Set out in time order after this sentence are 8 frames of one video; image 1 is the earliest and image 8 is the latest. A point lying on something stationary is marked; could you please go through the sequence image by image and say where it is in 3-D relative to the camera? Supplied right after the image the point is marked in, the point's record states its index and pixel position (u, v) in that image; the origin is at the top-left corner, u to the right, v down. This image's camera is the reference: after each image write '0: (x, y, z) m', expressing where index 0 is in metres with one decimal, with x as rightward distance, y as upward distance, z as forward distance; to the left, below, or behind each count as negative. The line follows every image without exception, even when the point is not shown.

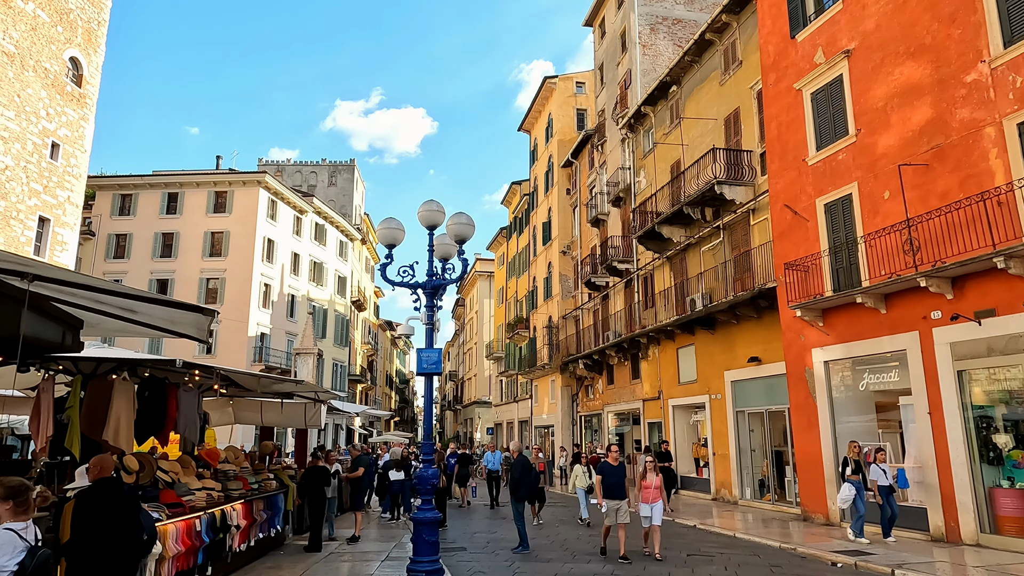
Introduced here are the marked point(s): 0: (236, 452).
0: (-4.1, -2.4, +9.8) m
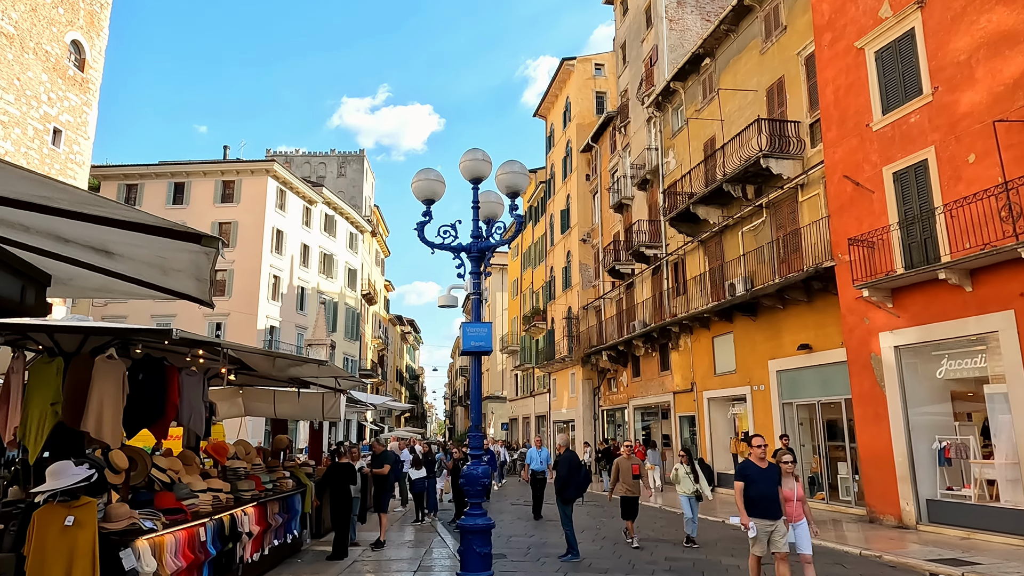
0: (-3.5, -2.1, +8.6) m
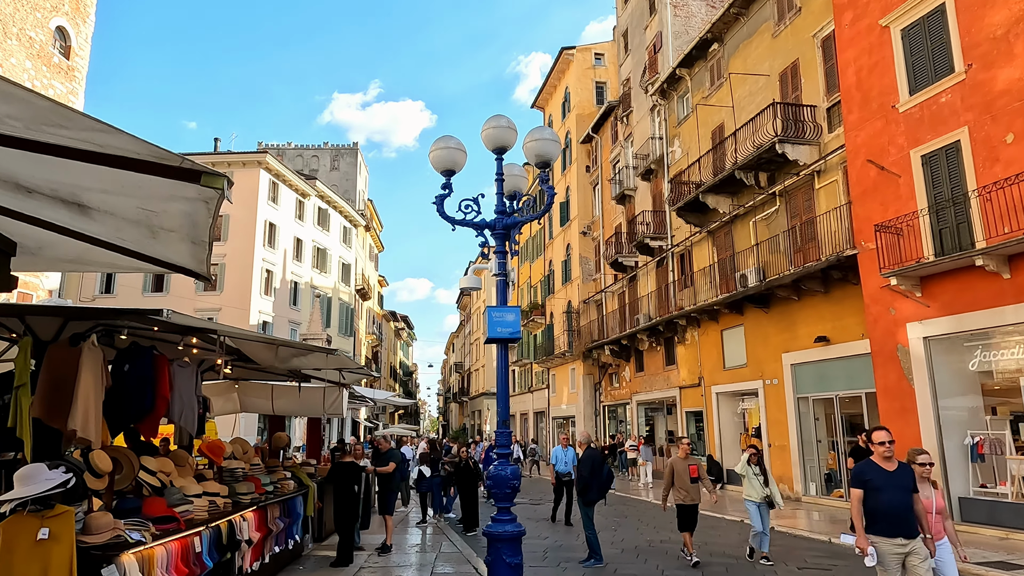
0: (-3.2, -1.9, +7.9) m
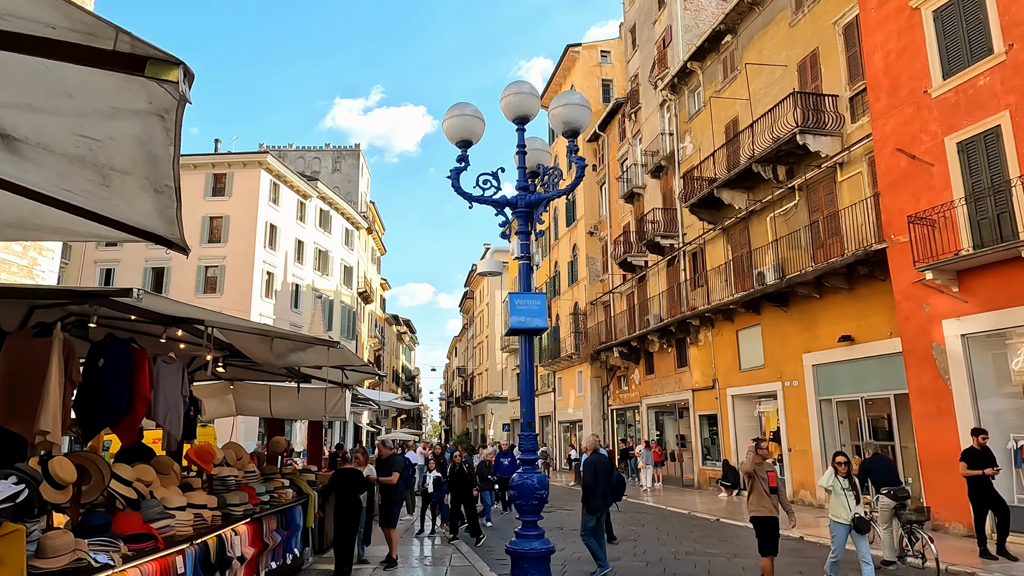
0: (-3.0, -1.8, +7.3) m
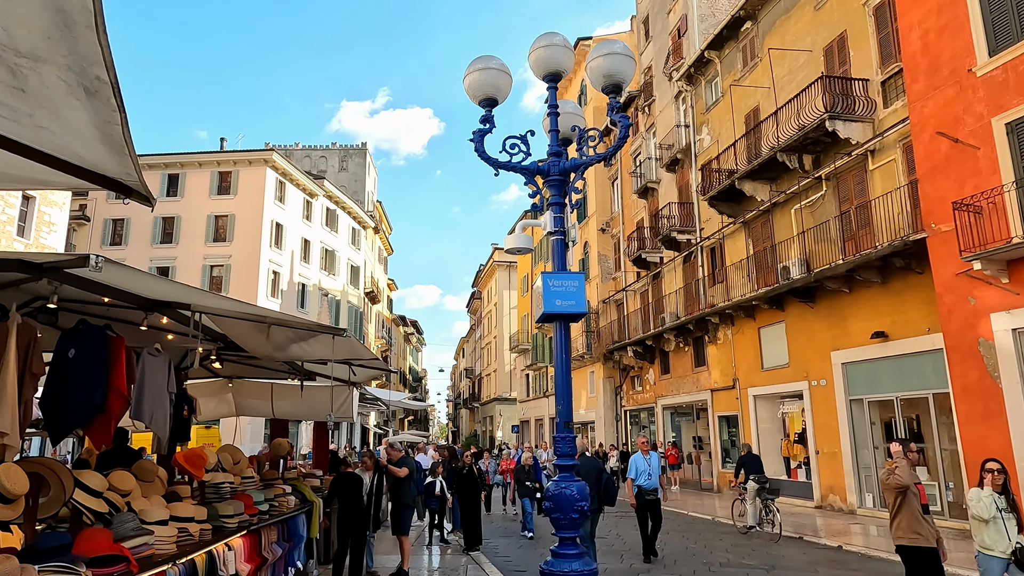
0: (-2.8, -1.7, +6.6) m
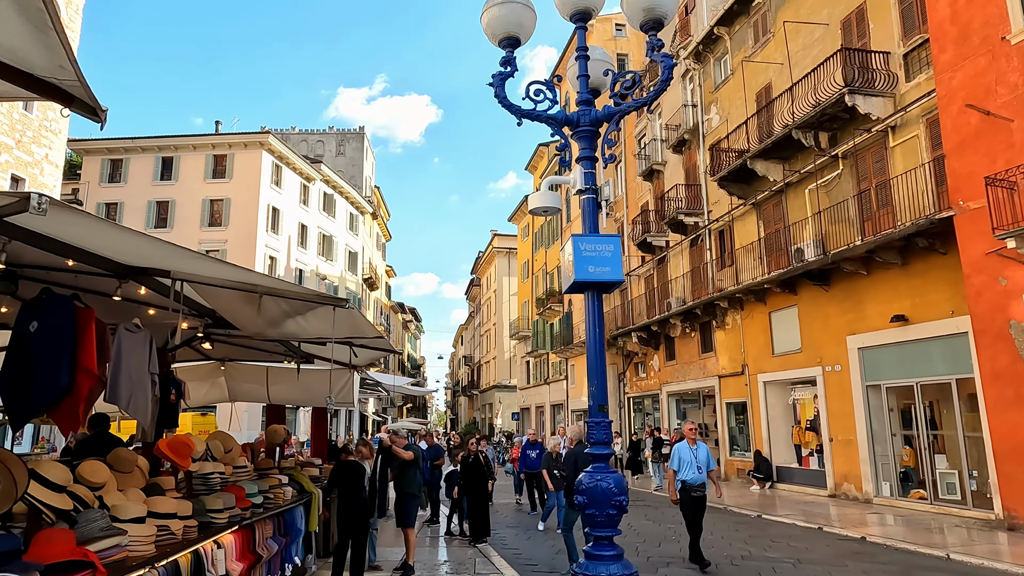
0: (-2.6, -1.4, +6.1) m
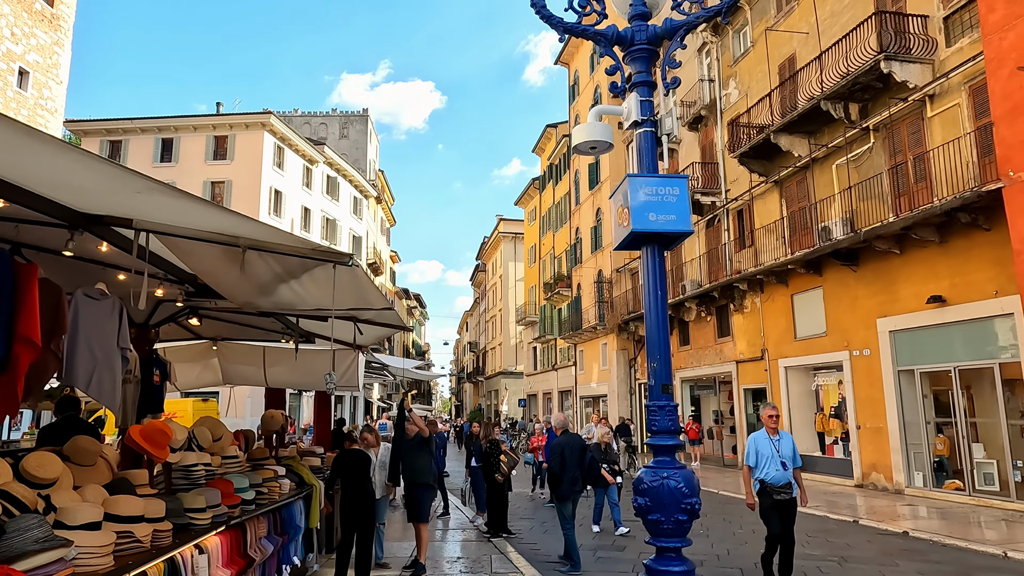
0: (-2.4, -1.2, +5.4) m
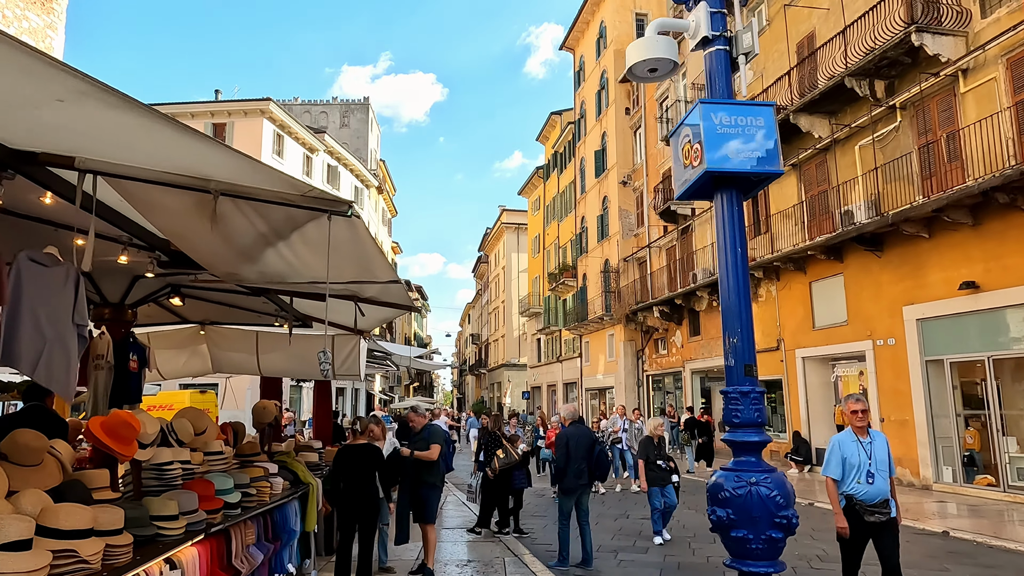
0: (-2.3, -1.0, +4.8) m
